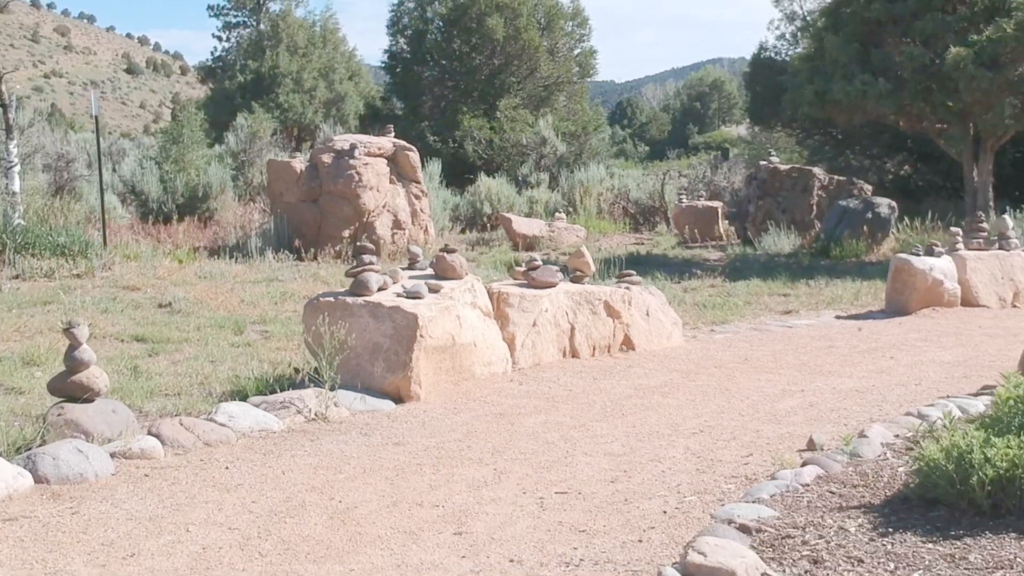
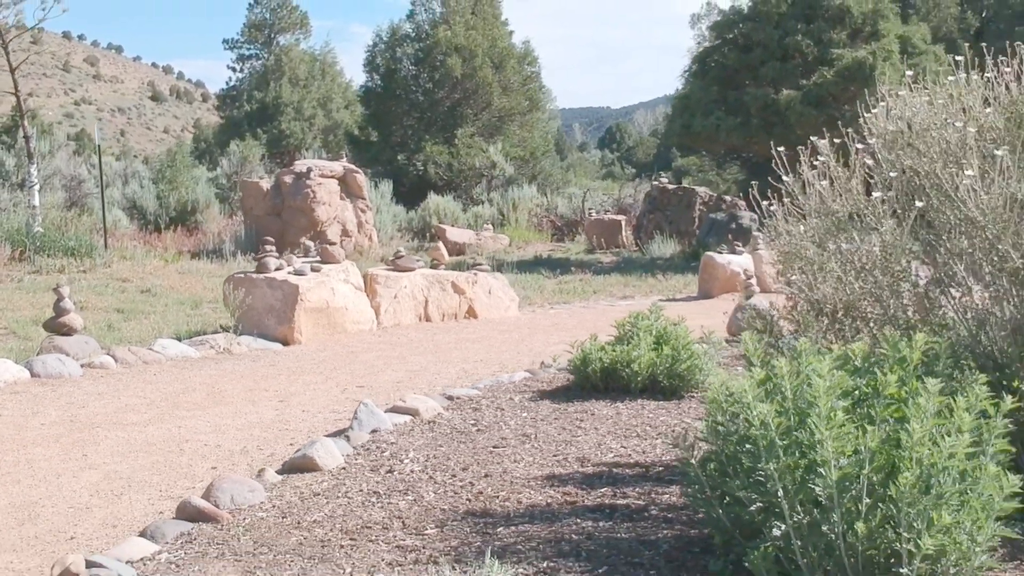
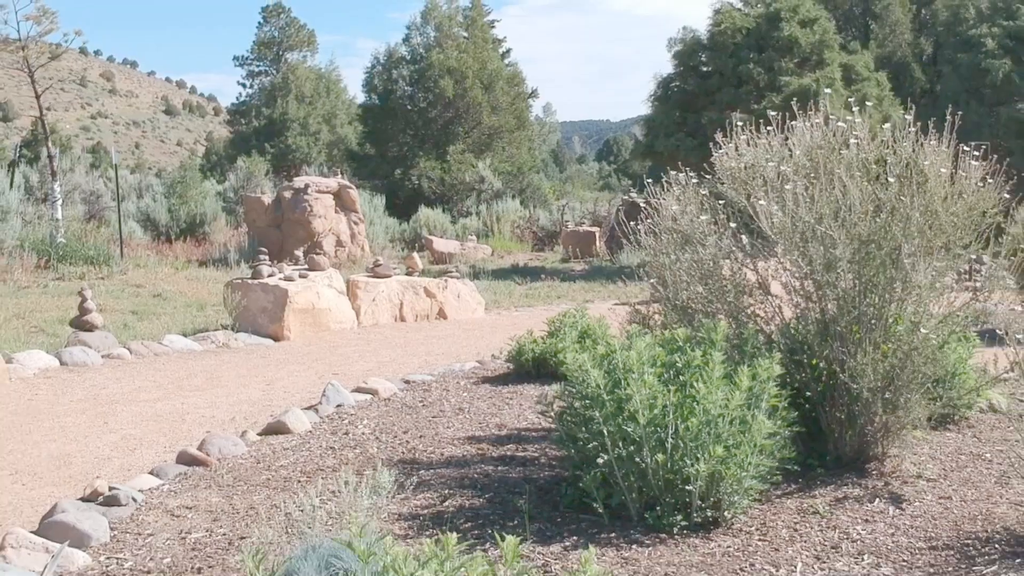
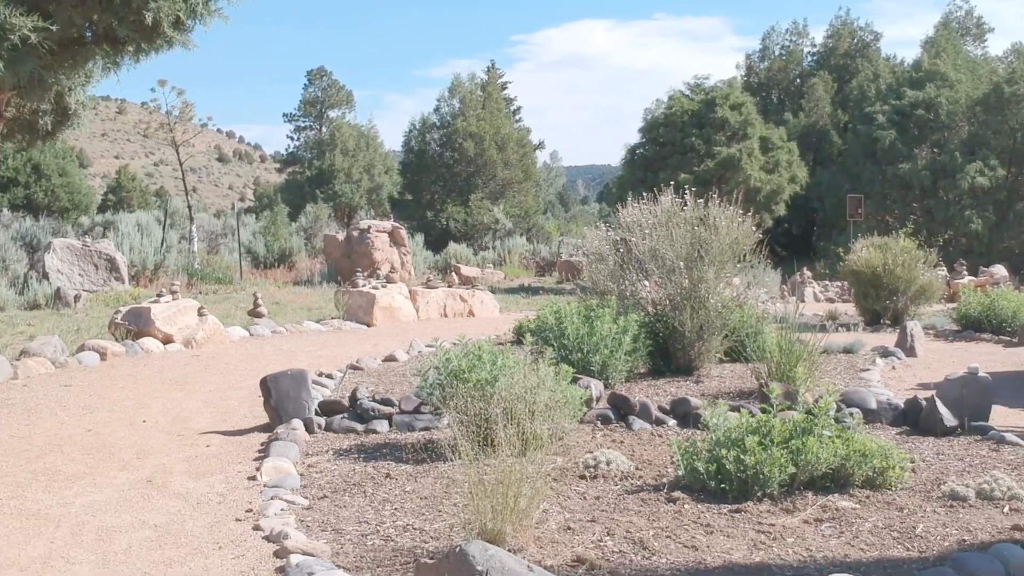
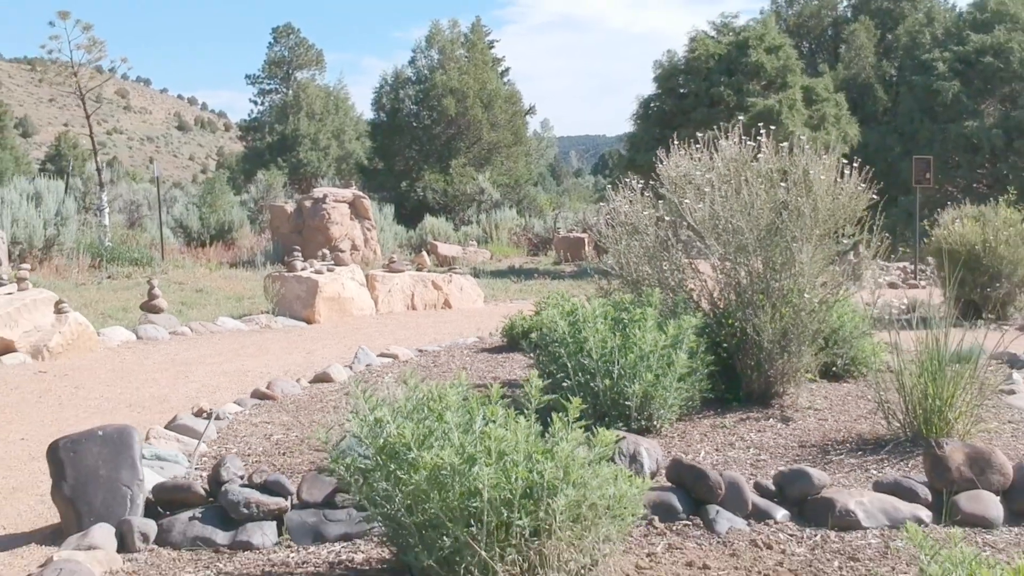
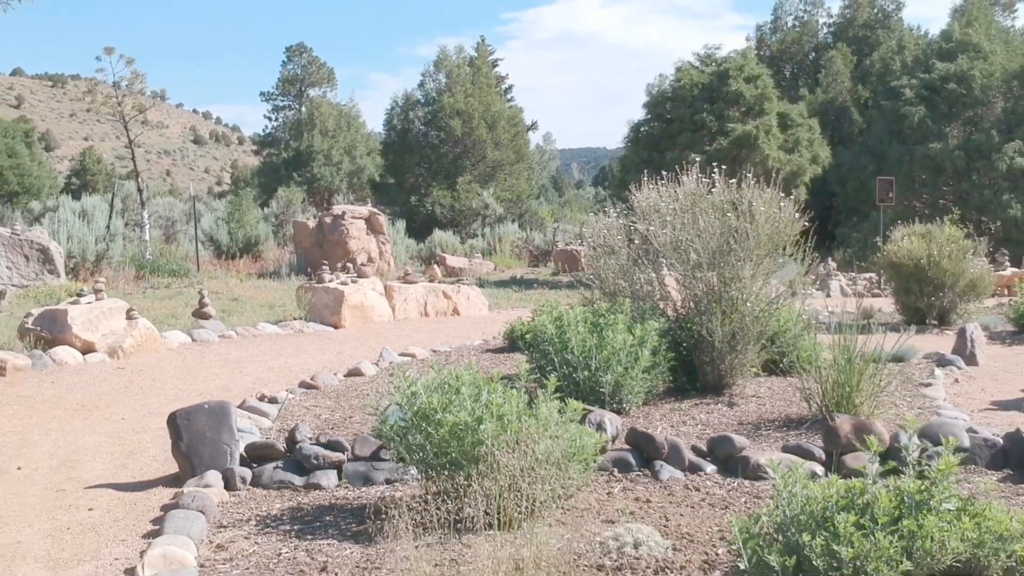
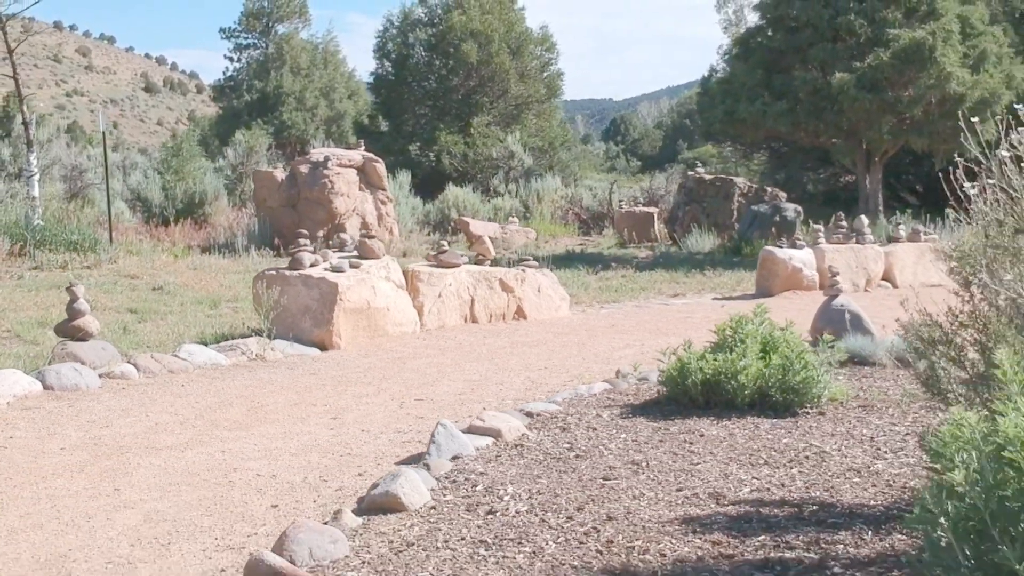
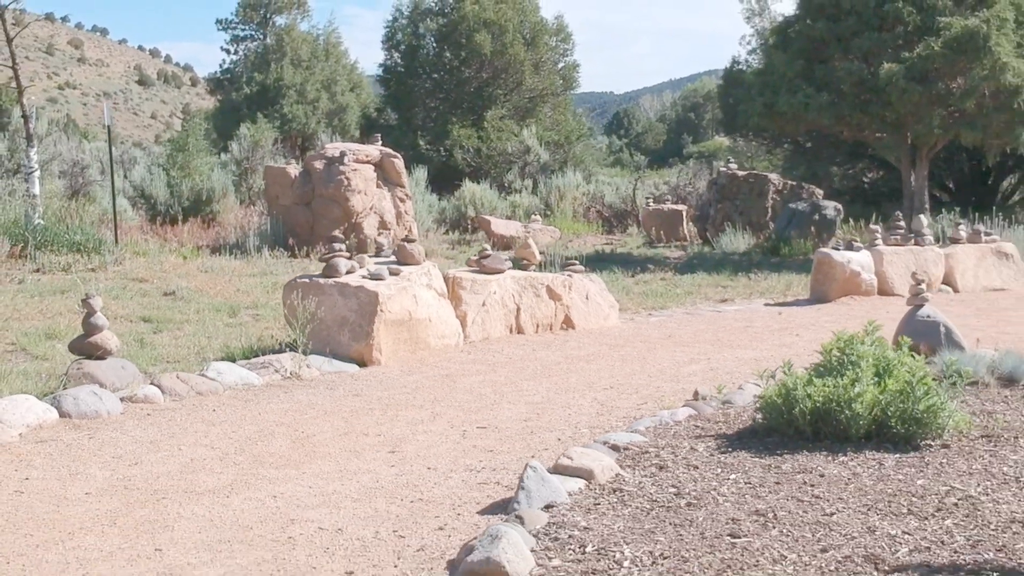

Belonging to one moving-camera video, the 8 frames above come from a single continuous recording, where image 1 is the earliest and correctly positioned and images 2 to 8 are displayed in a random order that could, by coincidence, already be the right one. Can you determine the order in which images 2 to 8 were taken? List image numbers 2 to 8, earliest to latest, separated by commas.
8, 7, 2, 3, 5, 6, 4
